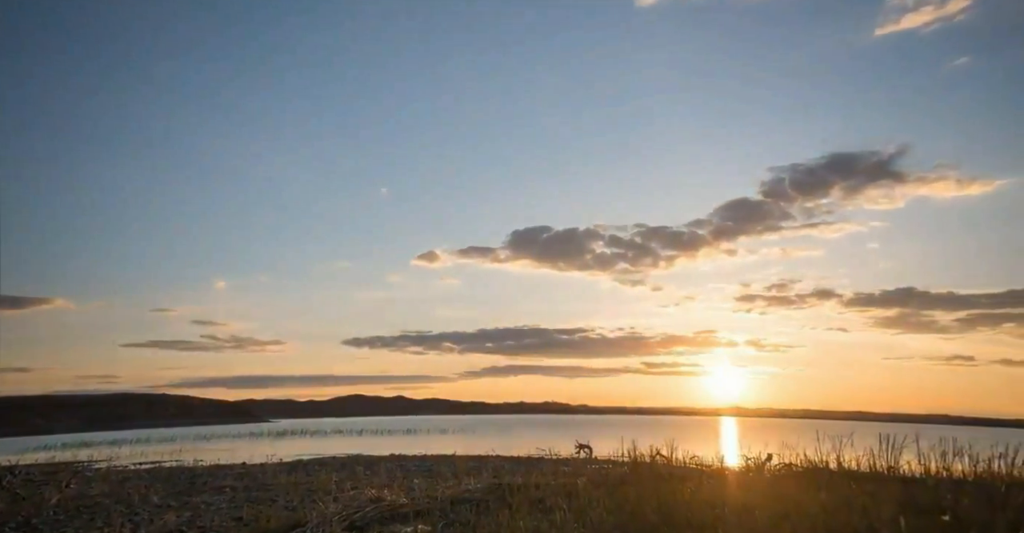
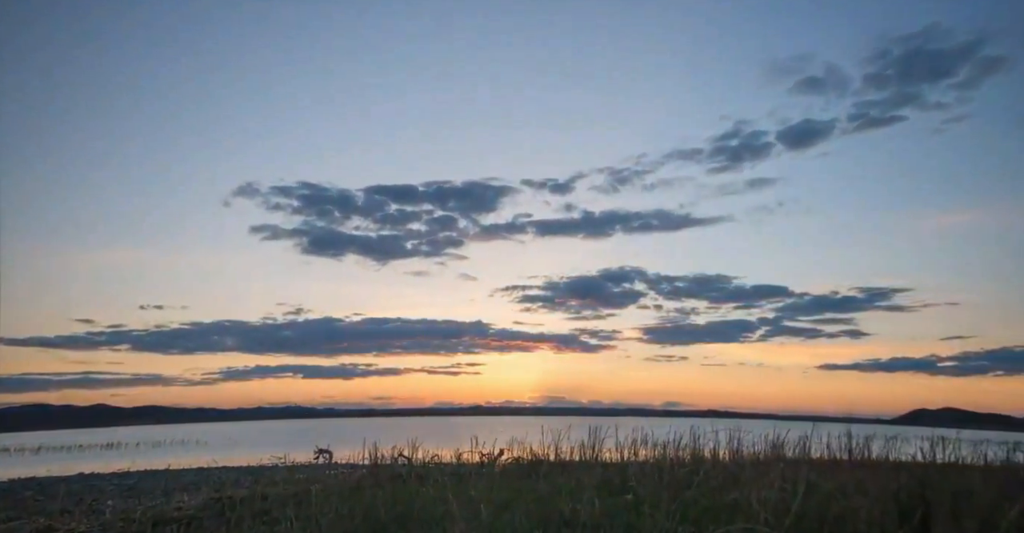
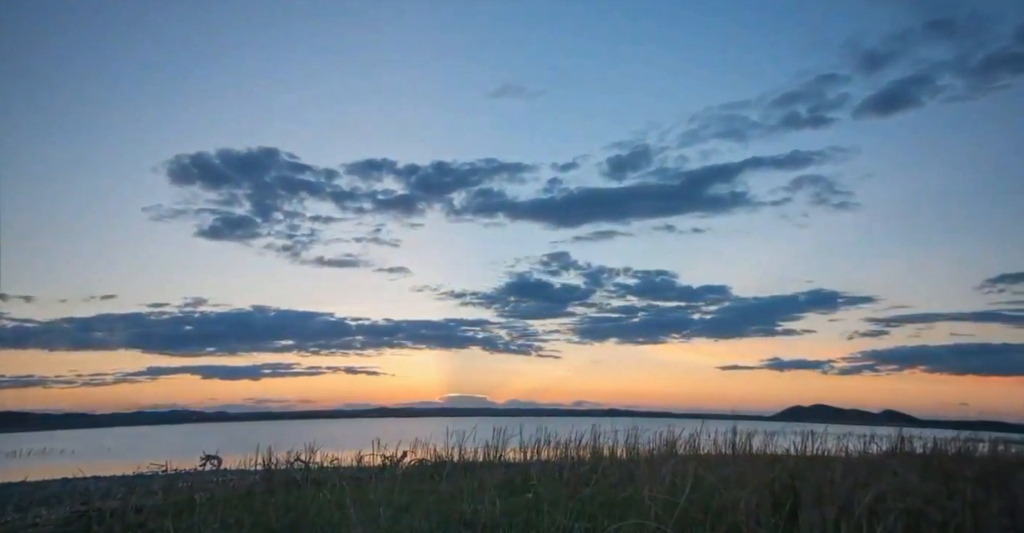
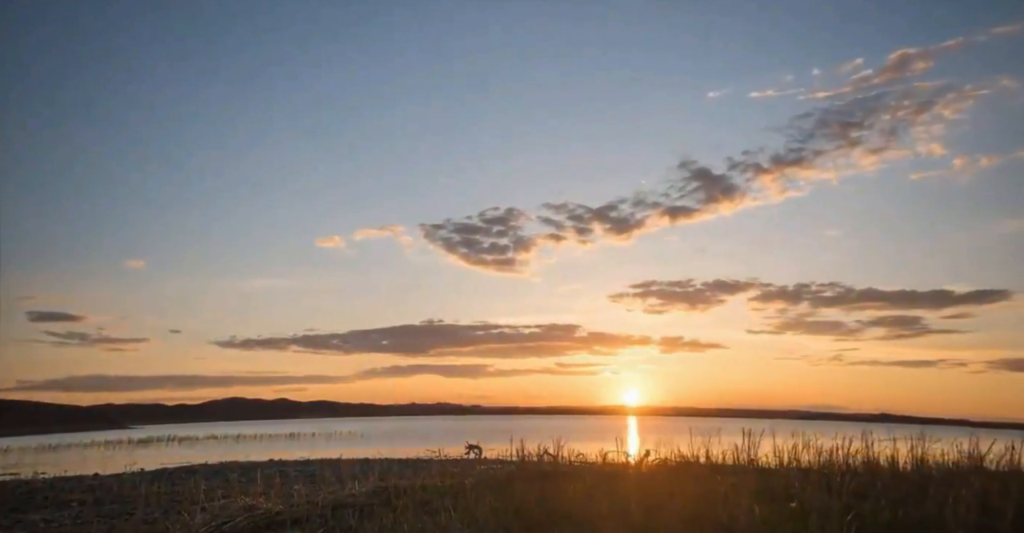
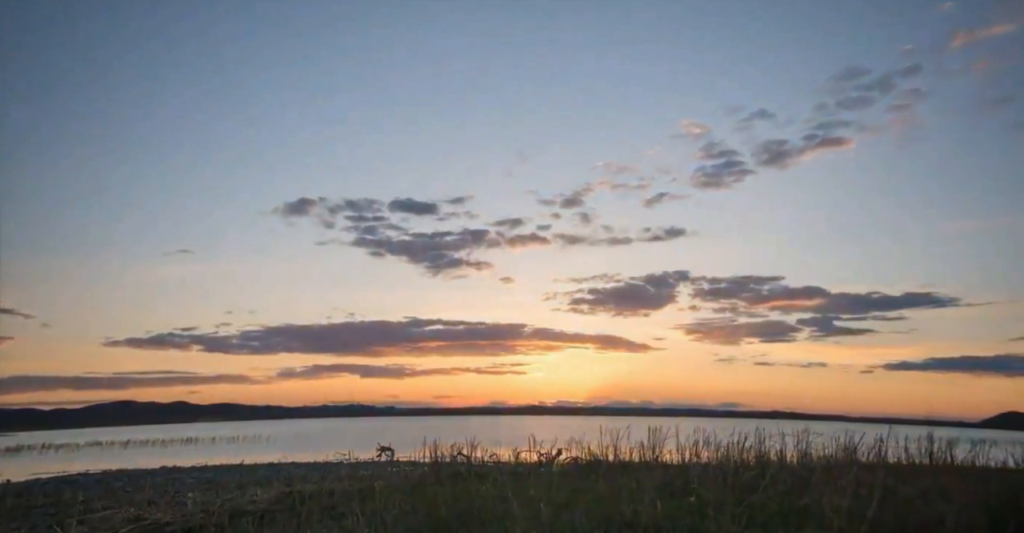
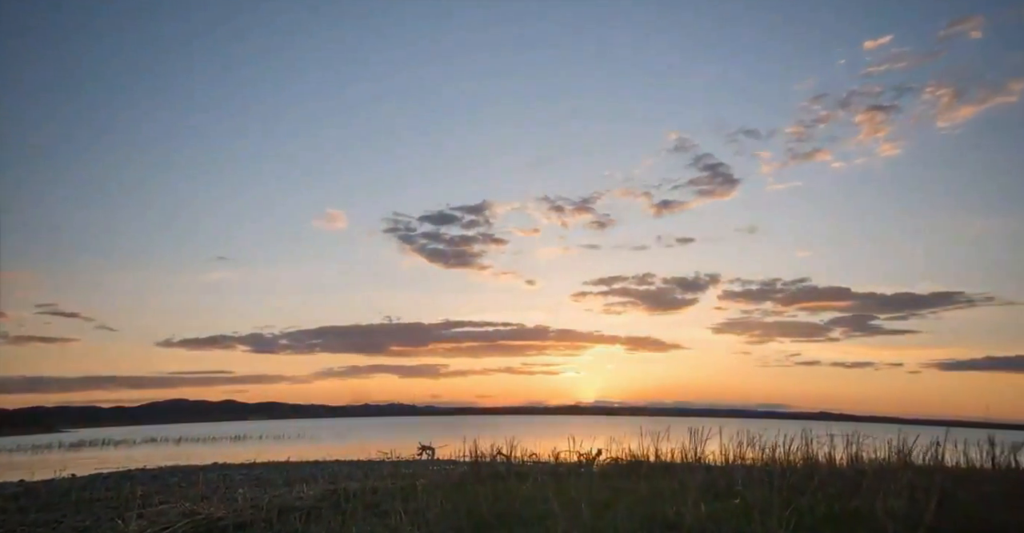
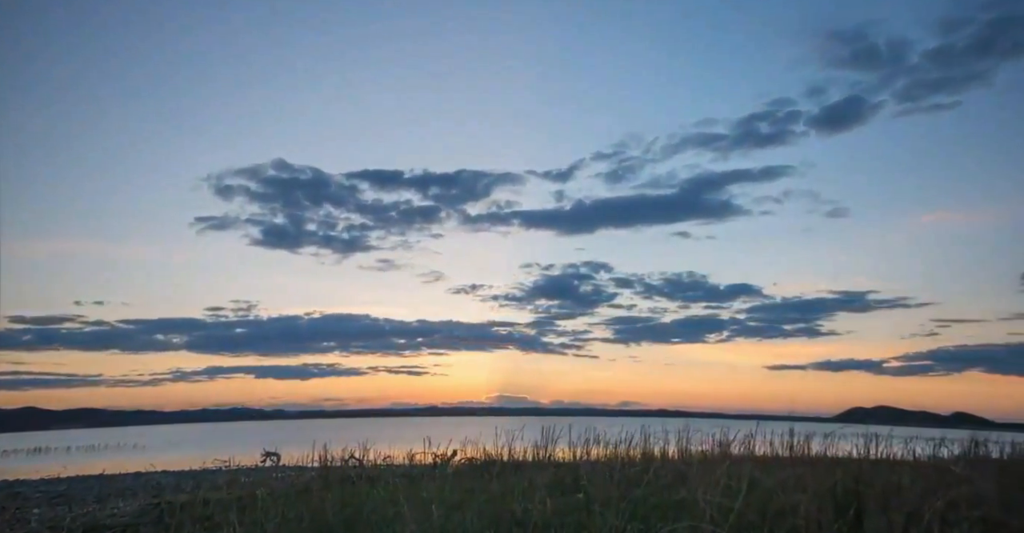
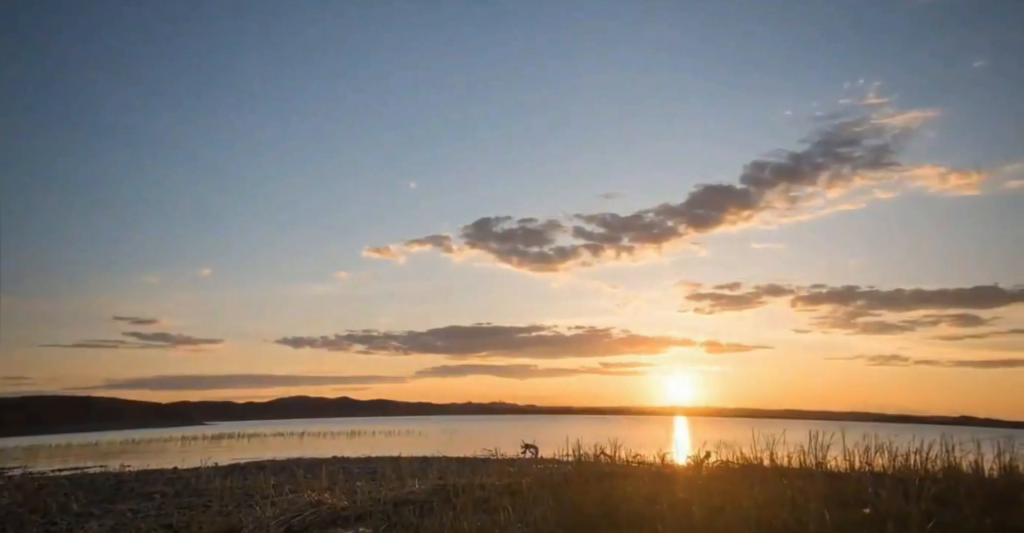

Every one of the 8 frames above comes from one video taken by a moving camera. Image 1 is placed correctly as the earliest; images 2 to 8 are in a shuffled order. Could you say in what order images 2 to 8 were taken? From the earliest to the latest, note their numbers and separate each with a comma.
8, 4, 6, 5, 2, 7, 3
